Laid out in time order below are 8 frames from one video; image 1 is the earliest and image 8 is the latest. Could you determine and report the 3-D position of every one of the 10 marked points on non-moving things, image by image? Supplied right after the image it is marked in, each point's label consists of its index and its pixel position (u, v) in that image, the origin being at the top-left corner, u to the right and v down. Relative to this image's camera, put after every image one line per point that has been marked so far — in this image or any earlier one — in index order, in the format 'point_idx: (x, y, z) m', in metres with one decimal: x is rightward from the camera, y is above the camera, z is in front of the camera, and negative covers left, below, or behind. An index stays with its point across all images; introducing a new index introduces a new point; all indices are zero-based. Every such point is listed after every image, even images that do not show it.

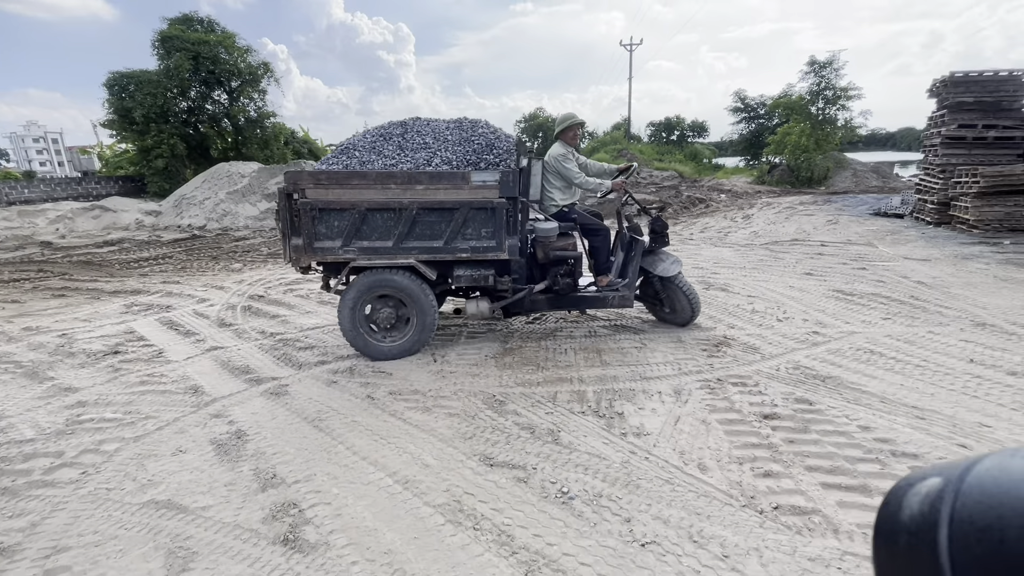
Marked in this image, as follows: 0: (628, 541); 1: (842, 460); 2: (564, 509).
0: (+0.5, -1.2, +2.2) m
1: (+1.9, -1.0, +2.7) m
2: (+0.3, -1.1, +2.4) m
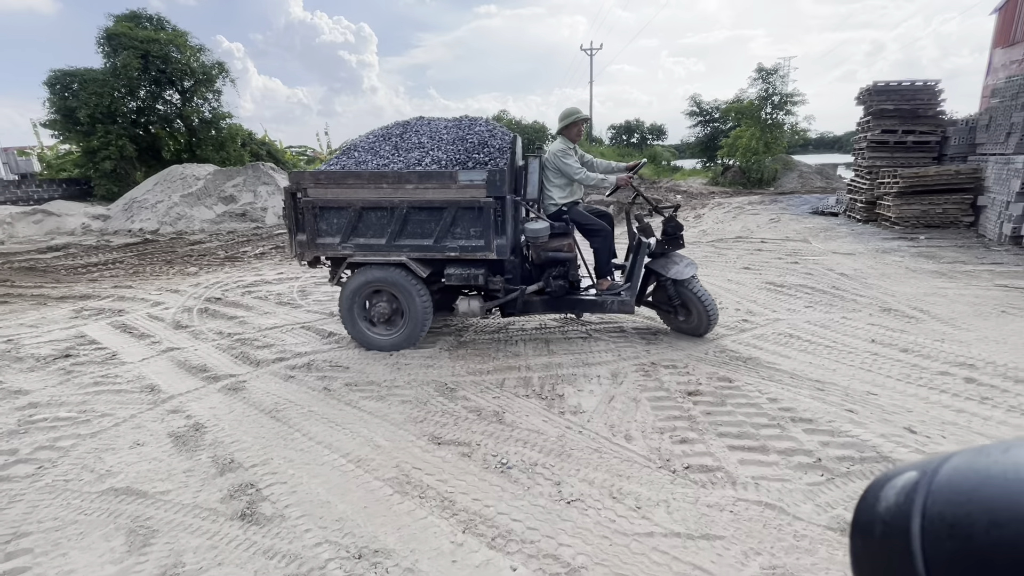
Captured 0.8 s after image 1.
0: (+0.2, -1.1, +2.5) m
1: (+1.6, -0.9, +3.1) m
2: (-0.1, -1.1, +2.7) m
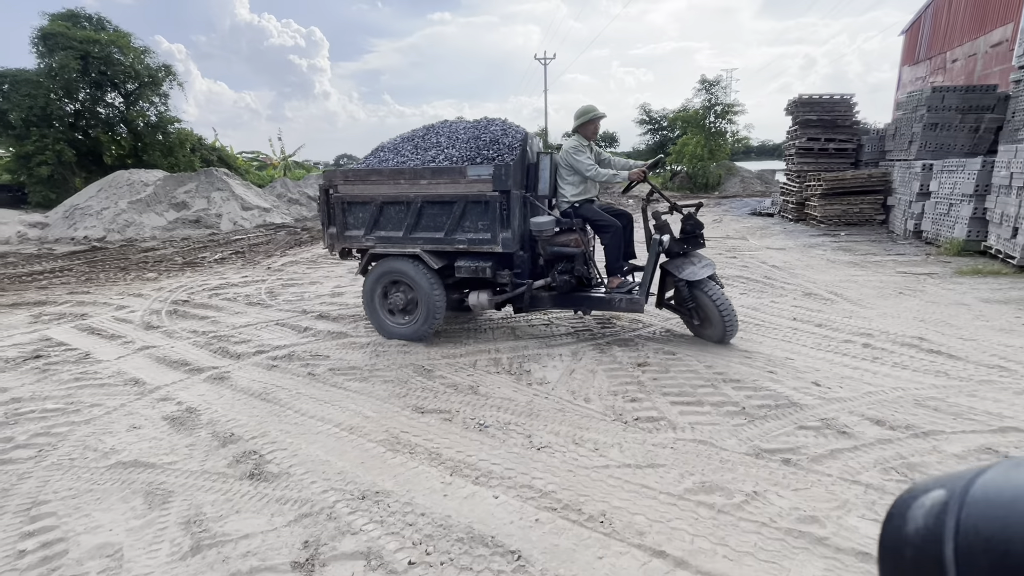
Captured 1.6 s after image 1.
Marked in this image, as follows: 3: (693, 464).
0: (+0.1, -1.0, +3.0) m
1: (+1.4, -0.8, +3.7) m
2: (-0.2, -1.0, +3.1) m
3: (+1.0, -1.0, +2.7) m
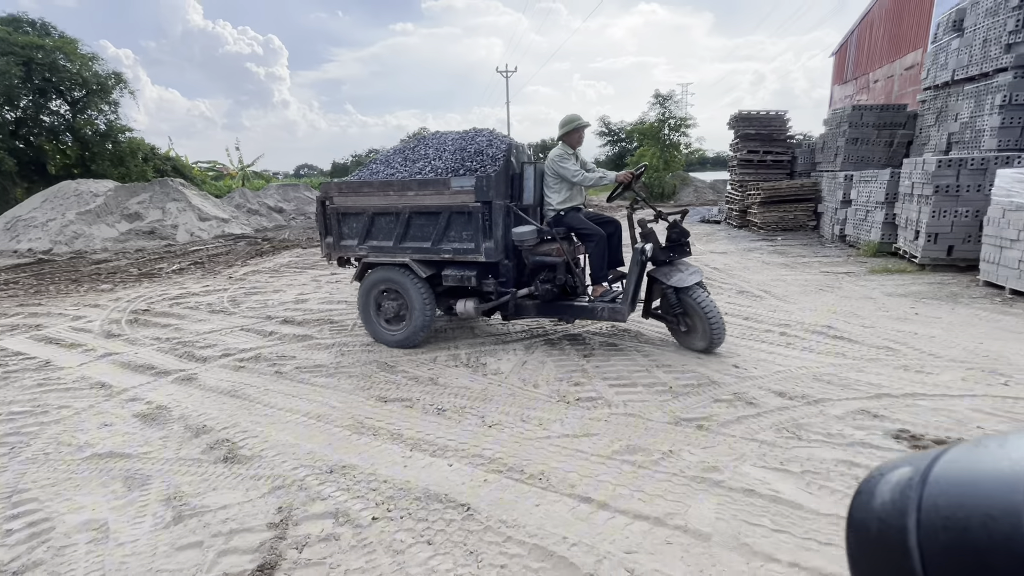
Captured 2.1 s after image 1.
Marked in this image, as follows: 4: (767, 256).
0: (-0.2, -0.9, +3.3) m
1: (+1.0, -0.7, +4.1) m
2: (-0.5, -0.9, +3.5) m
3: (+0.7, -0.9, +3.1) m
4: (+5.0, +0.6, +9.3) m
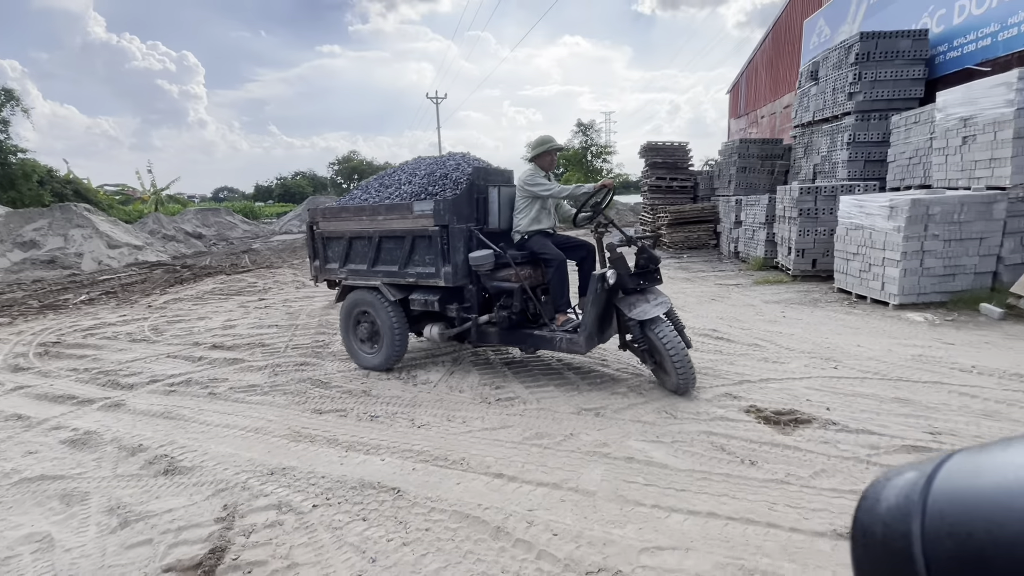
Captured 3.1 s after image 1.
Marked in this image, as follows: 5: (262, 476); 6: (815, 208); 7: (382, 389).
0: (-0.8, -1.1, +3.7) m
1: (+0.3, -0.9, +4.7) m
2: (-1.1, -1.1, +3.8) m
3: (+0.2, -1.0, +3.6) m
4: (+3.5, +0.4, +10.4) m
5: (-1.6, -1.2, +3.1) m
6: (+5.3, +1.4, +8.3) m
7: (-1.2, -1.0, +4.5) m
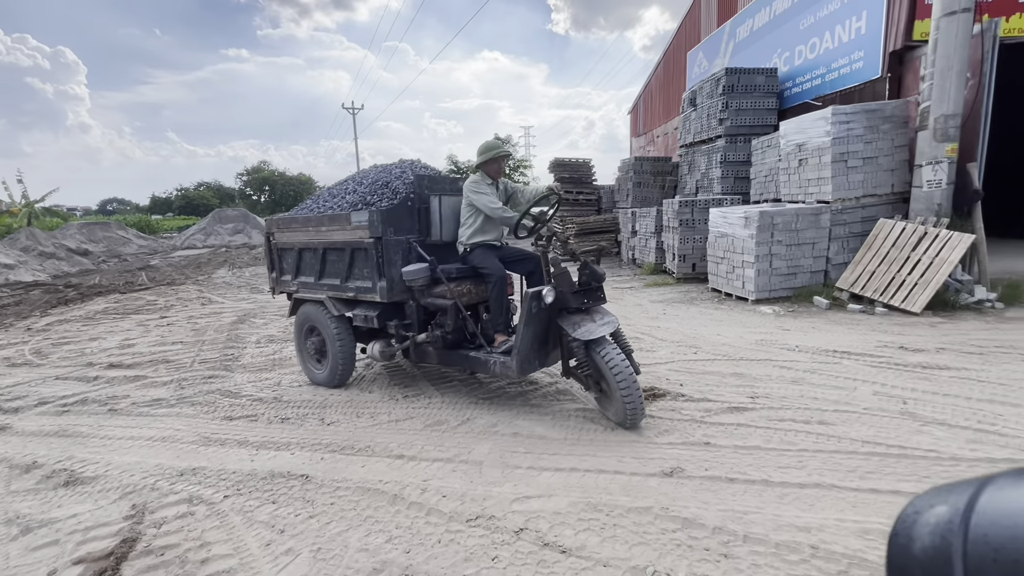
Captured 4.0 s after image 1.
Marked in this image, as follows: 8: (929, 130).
0: (-1.6, -1.1, +4.0) m
1: (-0.7, -0.9, +5.1) m
2: (-2.0, -1.2, +4.1) m
3: (-0.7, -1.1, +4.1) m
4: (+1.6, +0.3, +11.3) m
5: (-2.3, -1.3, +3.2) m
6: (+3.6, +1.4, +9.5) m
7: (-2.2, -1.1, +4.7) m
8: (+6.1, +2.3, +7.0) m
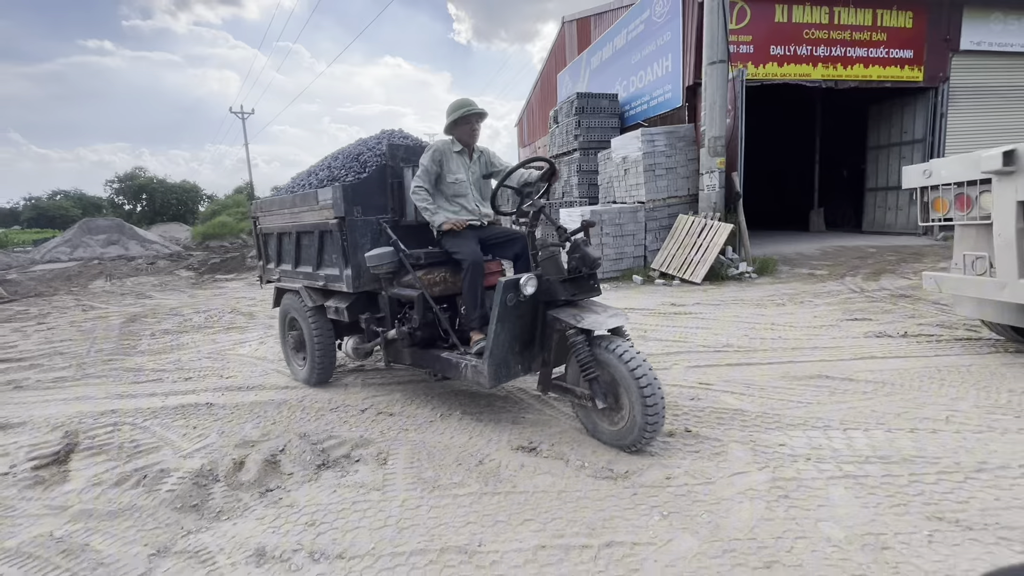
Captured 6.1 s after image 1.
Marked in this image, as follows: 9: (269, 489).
0: (-3.1, -1.0, +5.0) m
1: (-2.4, -0.7, +6.3) m
2: (-3.4, -1.0, +5.0) m
3: (-2.1, -0.8, +5.2) m
4: (-1.3, +0.4, +12.8) m
5: (-3.6, -1.1, +4.1) m
6: (+0.9, +1.7, +11.4) m
7: (-3.8, -0.9, +5.6) m
8: (+3.8, +2.8, +9.4) m
9: (-1.4, -1.1, +2.7) m
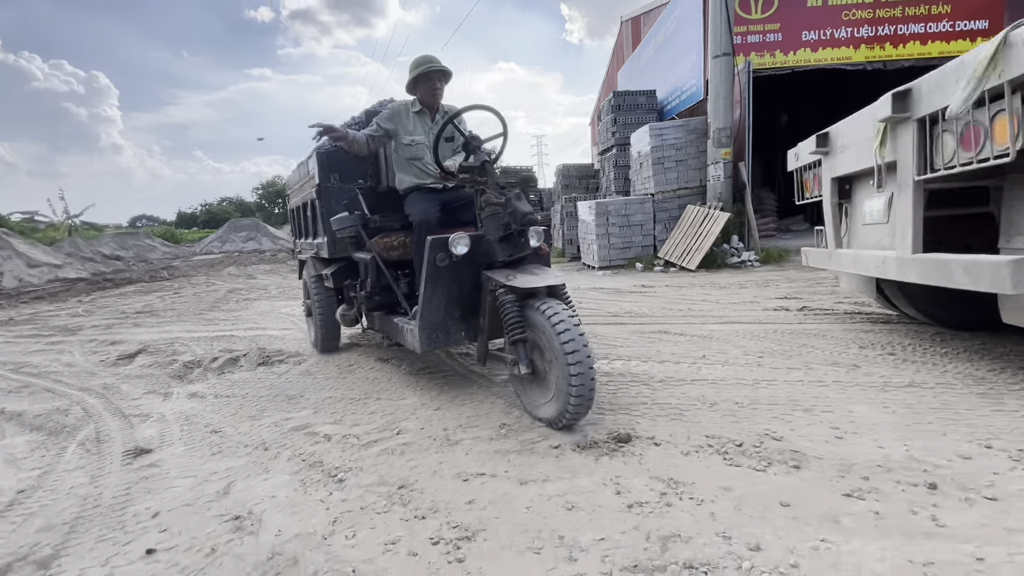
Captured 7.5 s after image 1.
0: (-3.7, -0.5, +6.9) m
1: (-2.8, -0.3, +8.0) m
2: (-4.1, -0.6, +7.0) m
3: (-2.8, -0.4, +6.9) m
4: (-0.3, +0.8, +14.1) m
5: (-4.5, -0.7, +6.2) m
6: (+1.6, +2.0, +12.2) m
7: (-4.3, -0.5, +7.7) m
8: (+4.1, +3.0, +9.6) m
9: (-2.6, -0.8, +4.3) m
